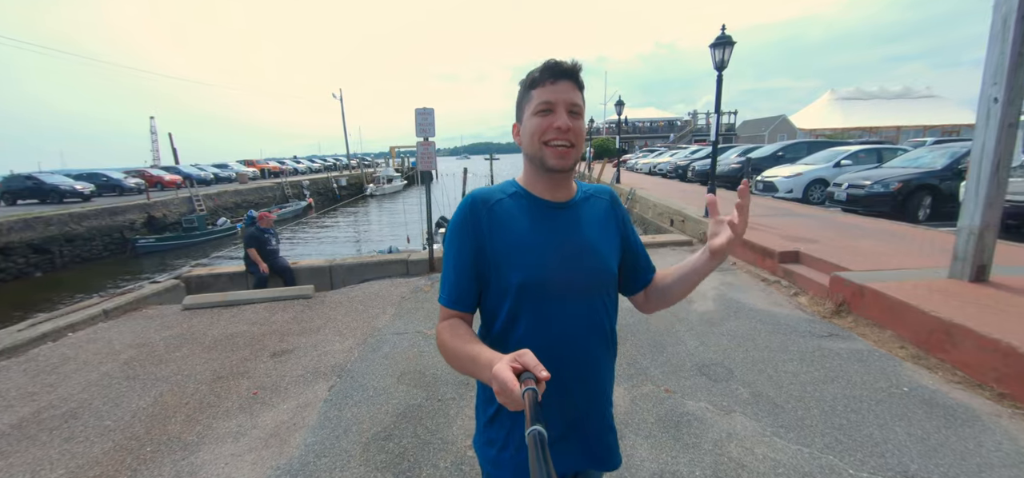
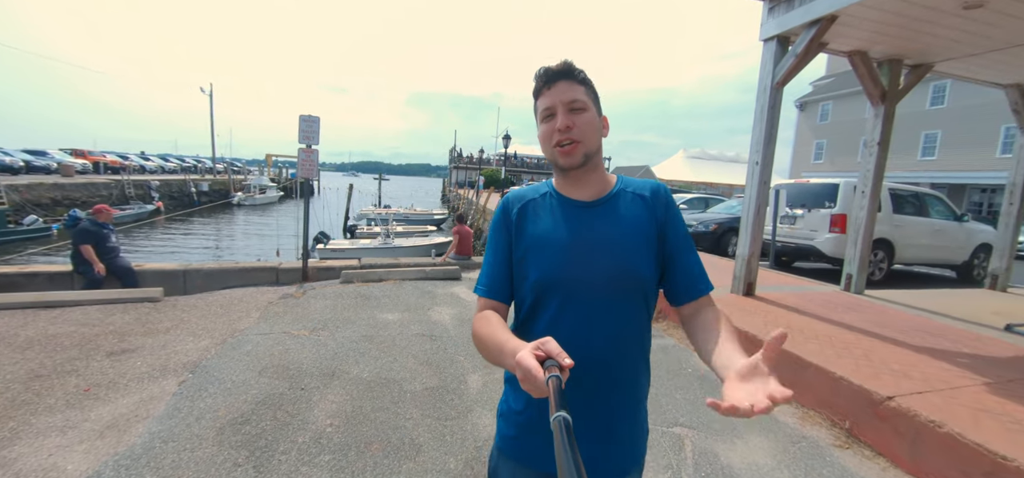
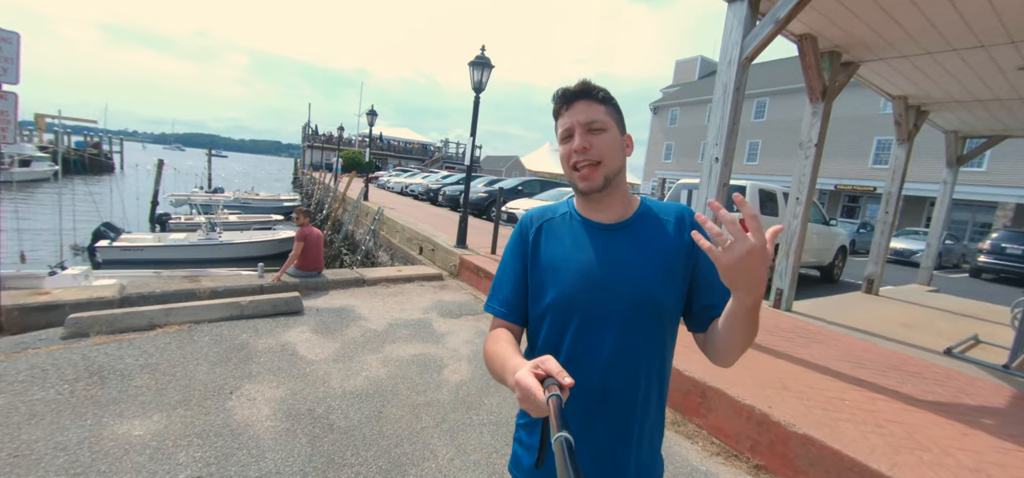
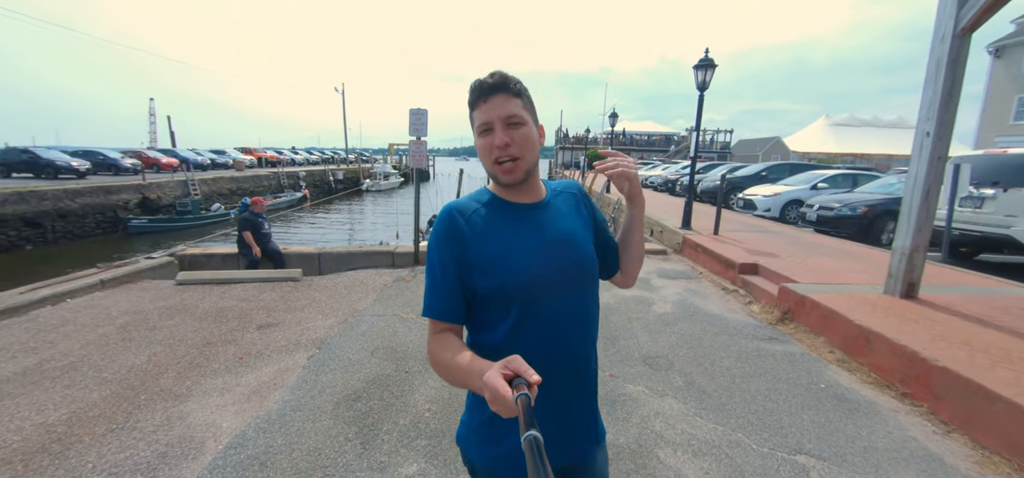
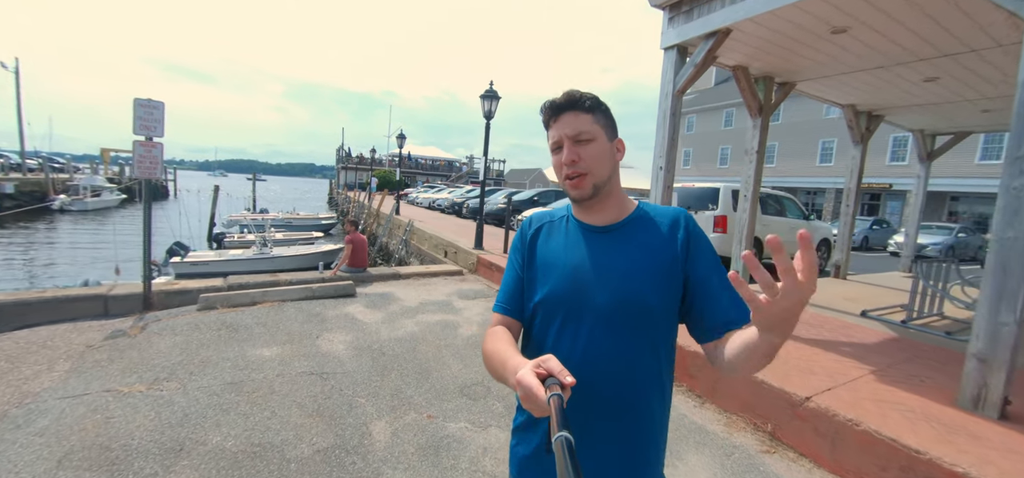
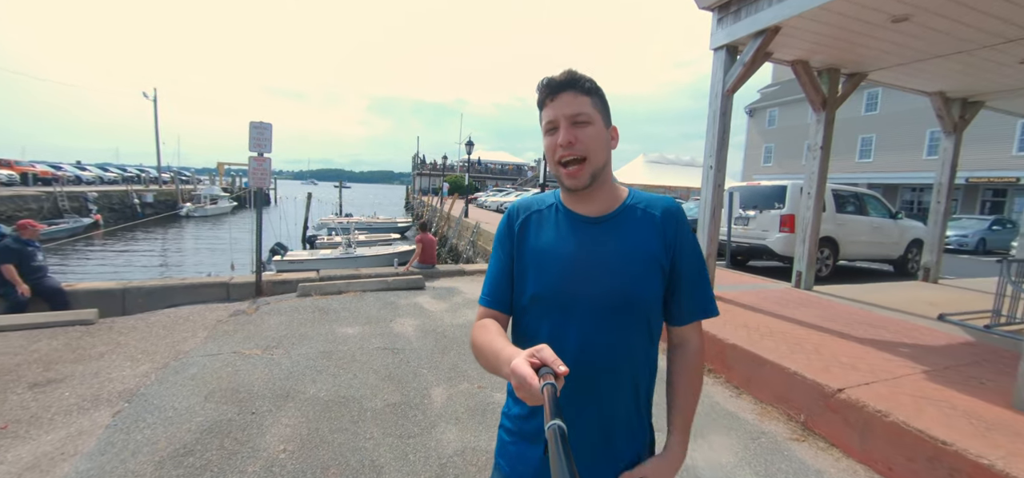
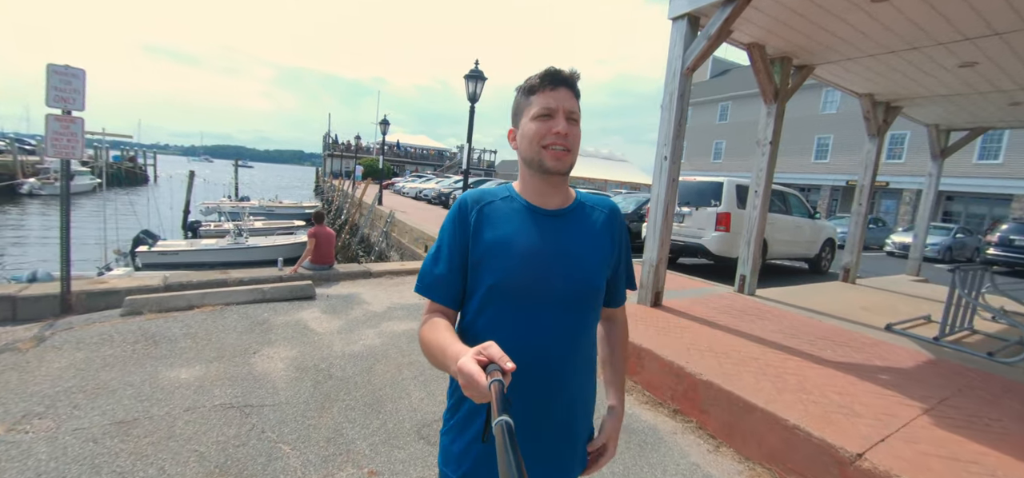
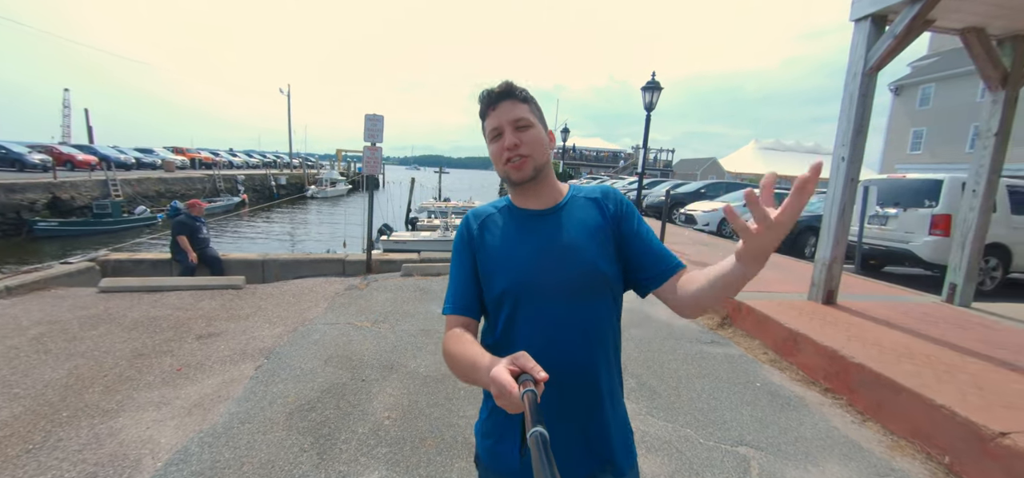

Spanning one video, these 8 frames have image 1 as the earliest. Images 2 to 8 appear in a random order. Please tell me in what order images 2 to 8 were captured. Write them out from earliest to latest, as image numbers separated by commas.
4, 8, 2, 6, 5, 7, 3
